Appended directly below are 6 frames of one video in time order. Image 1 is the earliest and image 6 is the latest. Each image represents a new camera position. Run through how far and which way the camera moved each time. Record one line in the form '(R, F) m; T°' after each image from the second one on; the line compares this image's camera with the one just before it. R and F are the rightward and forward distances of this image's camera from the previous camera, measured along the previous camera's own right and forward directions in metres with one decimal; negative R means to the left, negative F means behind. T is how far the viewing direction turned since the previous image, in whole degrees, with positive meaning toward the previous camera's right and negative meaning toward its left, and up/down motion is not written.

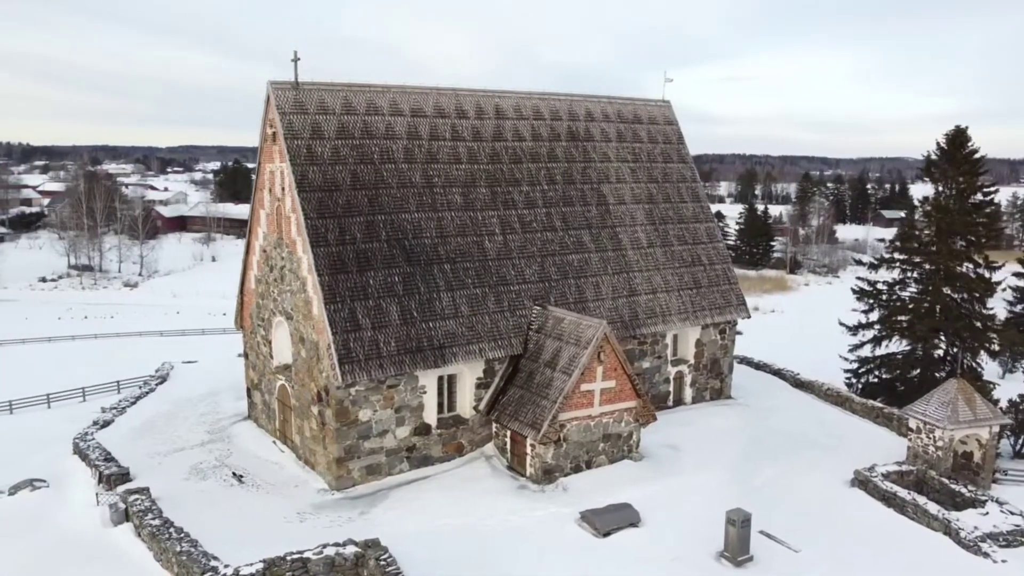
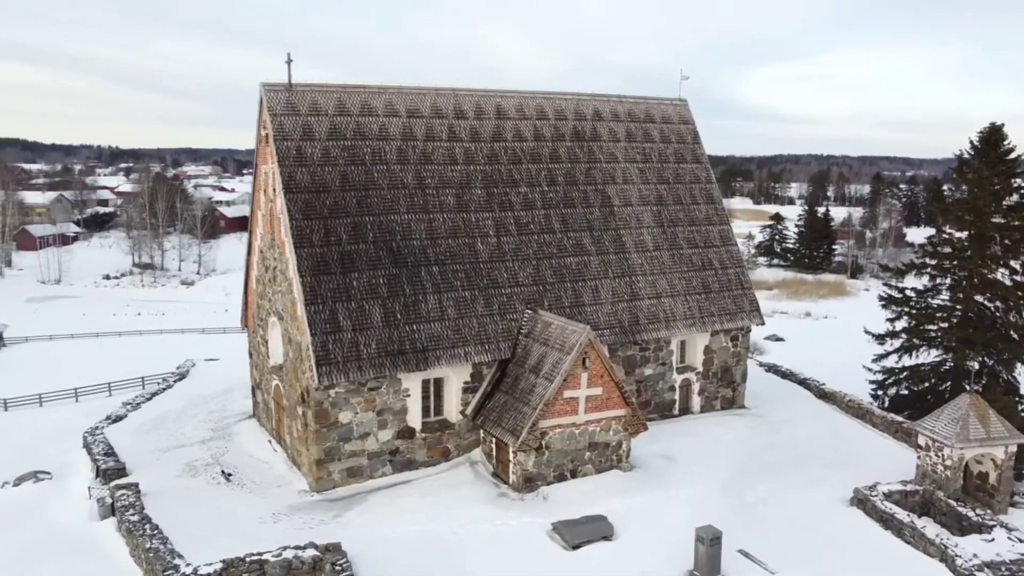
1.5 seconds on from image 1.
(+1.6, +0.4) m; -4°
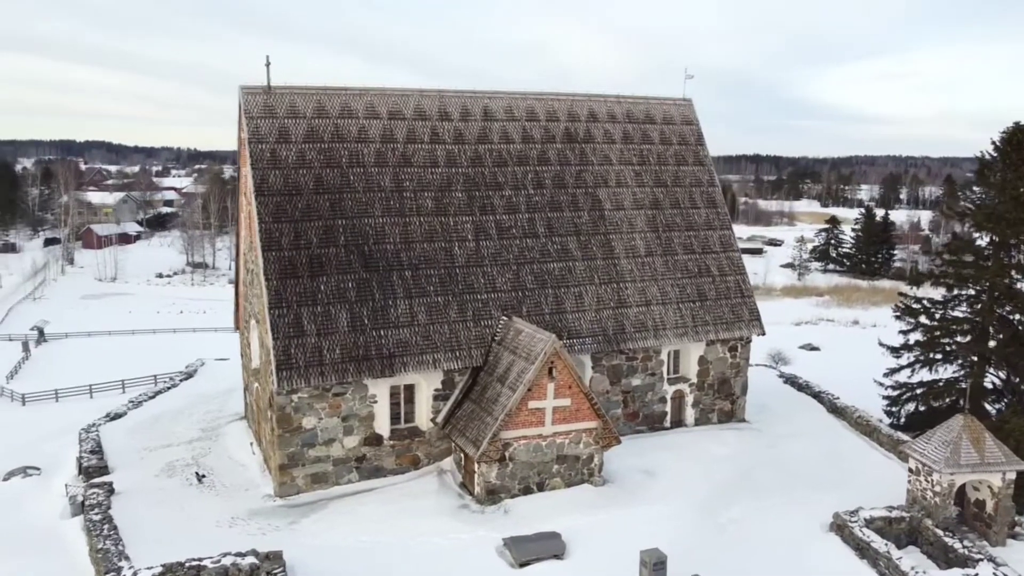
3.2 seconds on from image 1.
(+1.9, +0.5) m; -4°
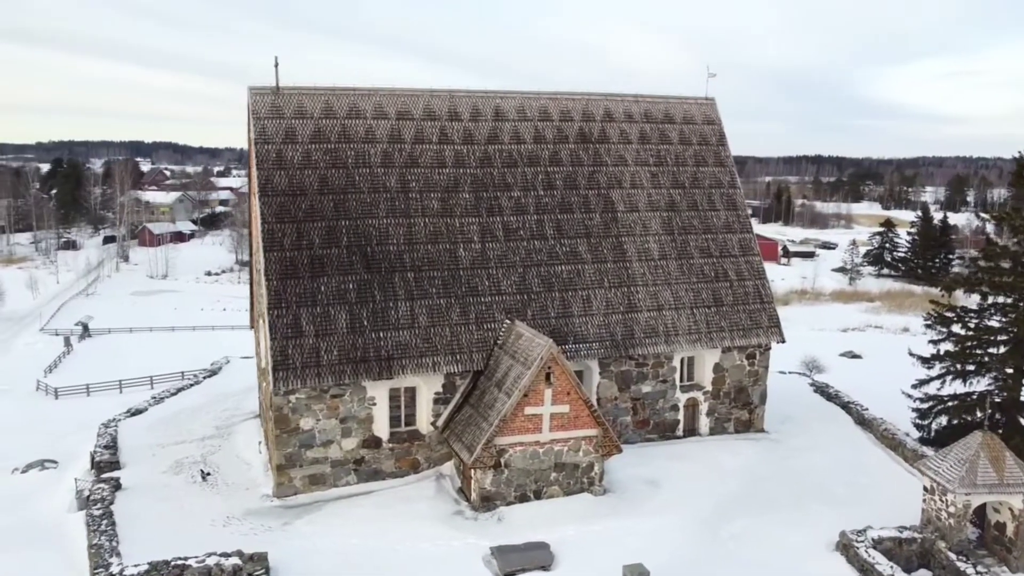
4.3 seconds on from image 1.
(+1.0, +0.3) m; -4°
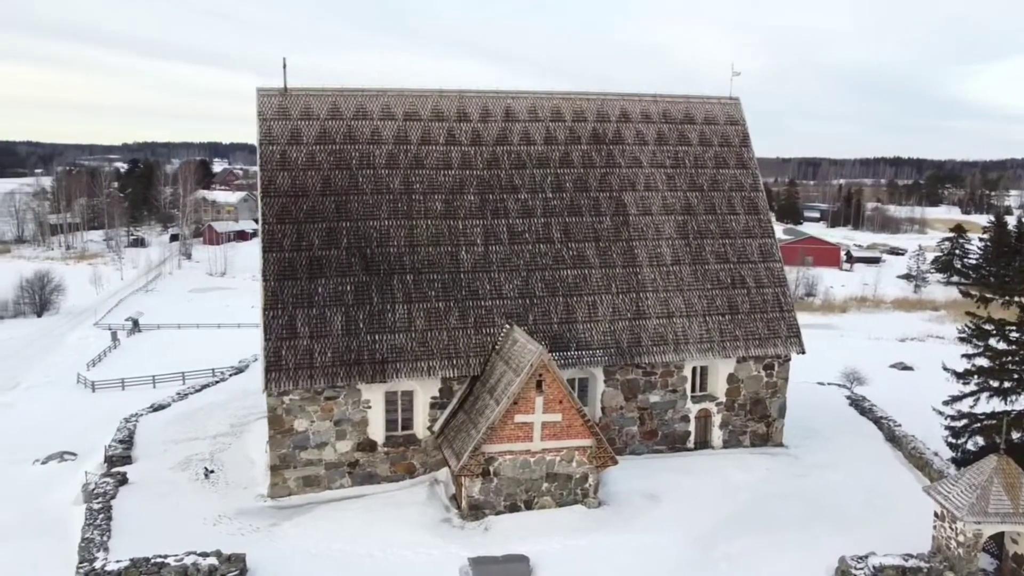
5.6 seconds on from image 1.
(+1.3, +0.4) m; -4°
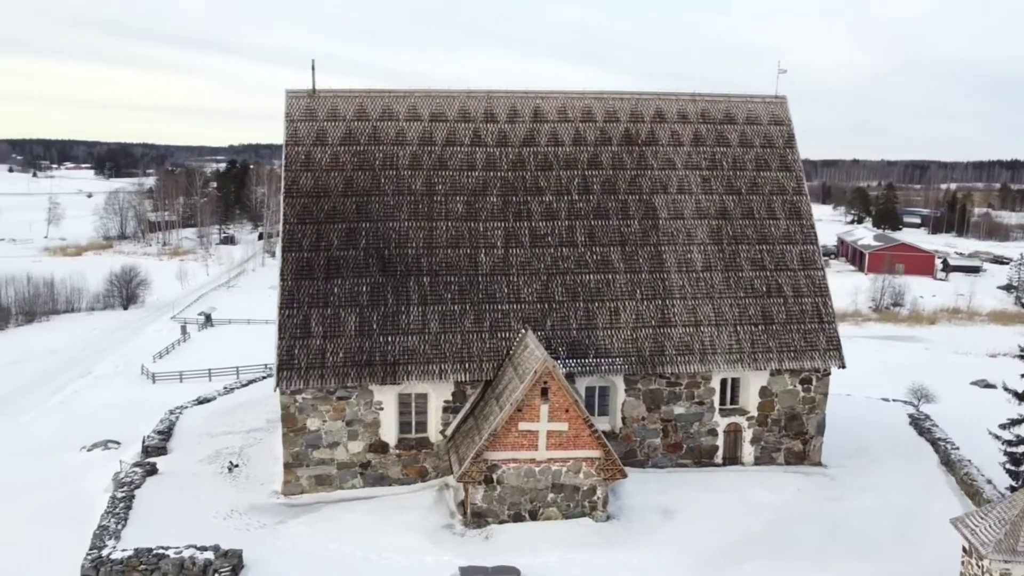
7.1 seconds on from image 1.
(+1.4, +0.4) m; -6°
